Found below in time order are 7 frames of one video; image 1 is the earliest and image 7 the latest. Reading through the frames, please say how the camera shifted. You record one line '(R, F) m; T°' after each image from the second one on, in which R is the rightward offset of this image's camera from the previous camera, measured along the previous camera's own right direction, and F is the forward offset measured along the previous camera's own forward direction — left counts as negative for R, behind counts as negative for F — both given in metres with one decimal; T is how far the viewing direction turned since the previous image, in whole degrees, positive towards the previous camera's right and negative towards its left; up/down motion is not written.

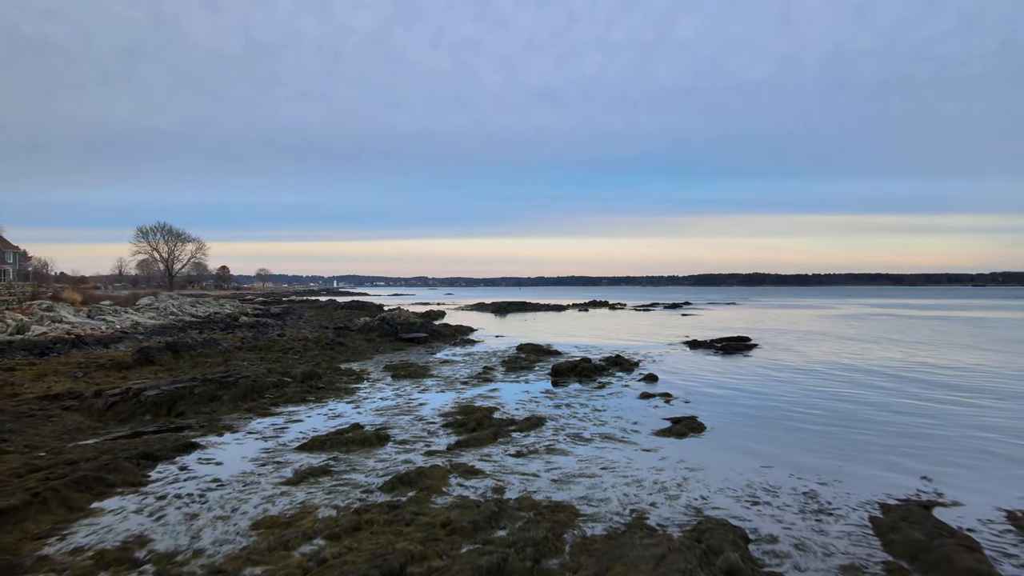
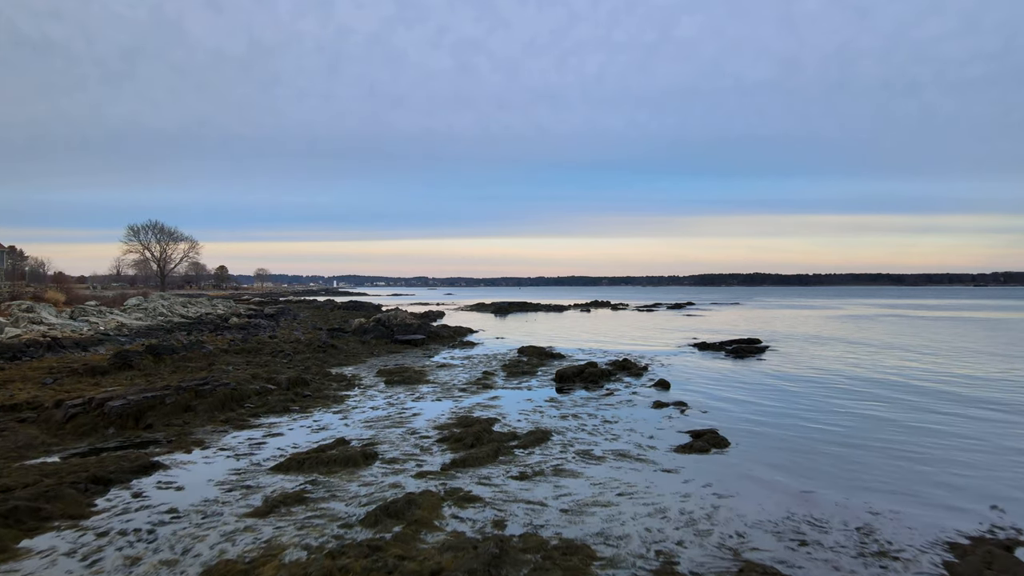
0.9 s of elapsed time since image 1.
(0.0, +1.0) m; 0°
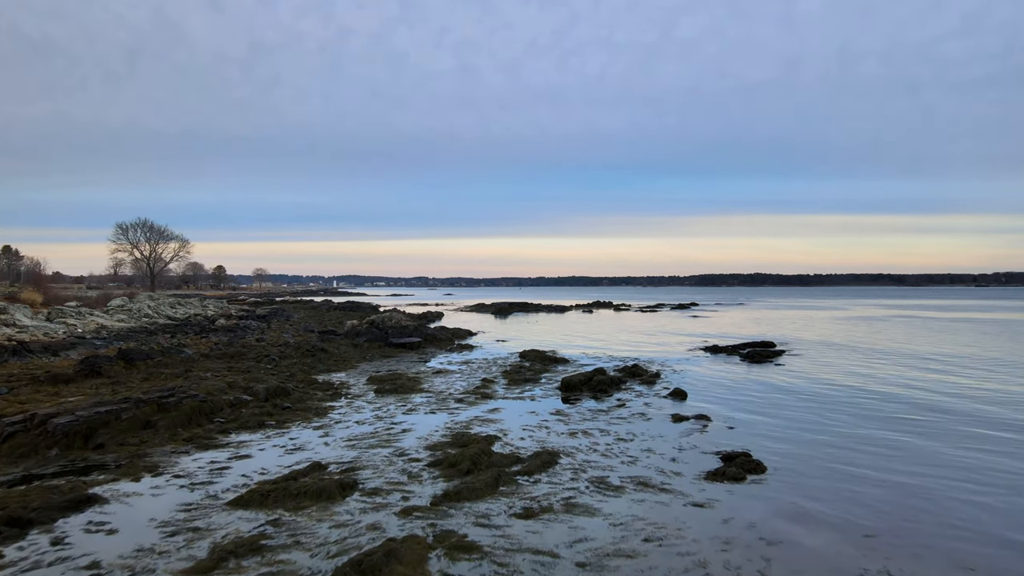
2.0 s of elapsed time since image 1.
(0.0, +1.2) m; 0°
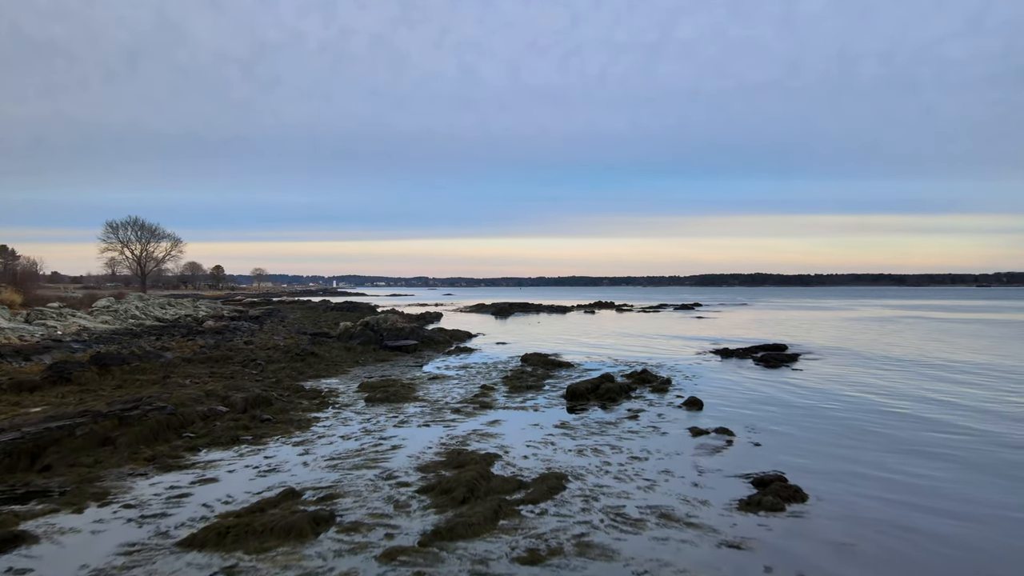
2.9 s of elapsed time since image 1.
(0.0, +1.0) m; 0°
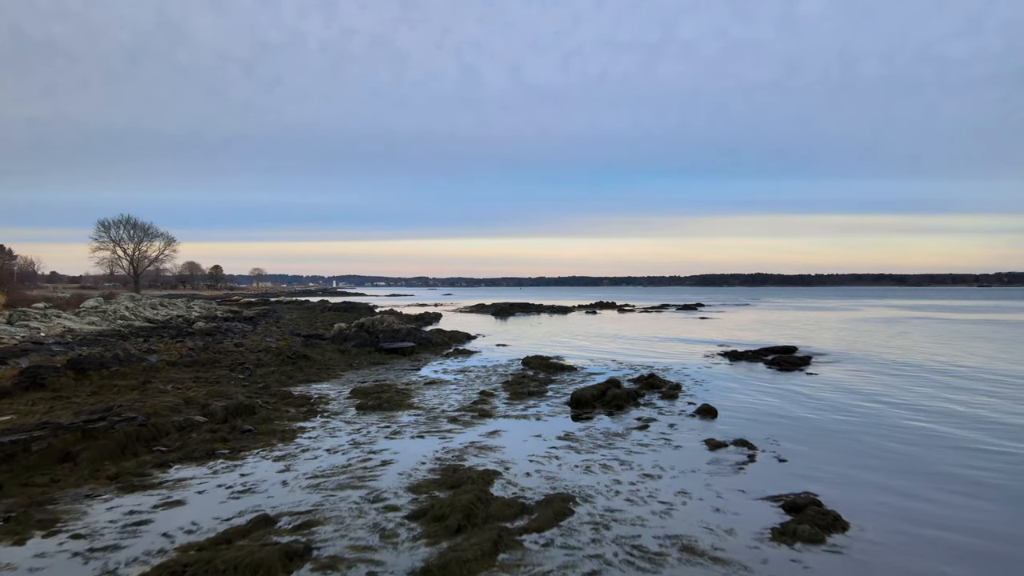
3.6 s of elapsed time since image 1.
(0.0, +0.8) m; 0°
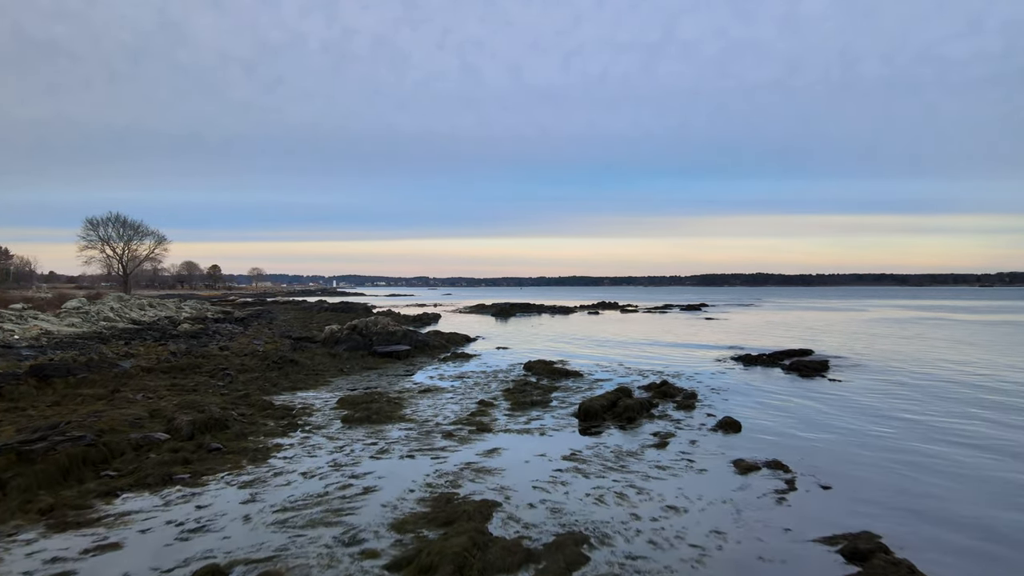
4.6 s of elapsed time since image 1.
(0.0, +1.1) m; 0°
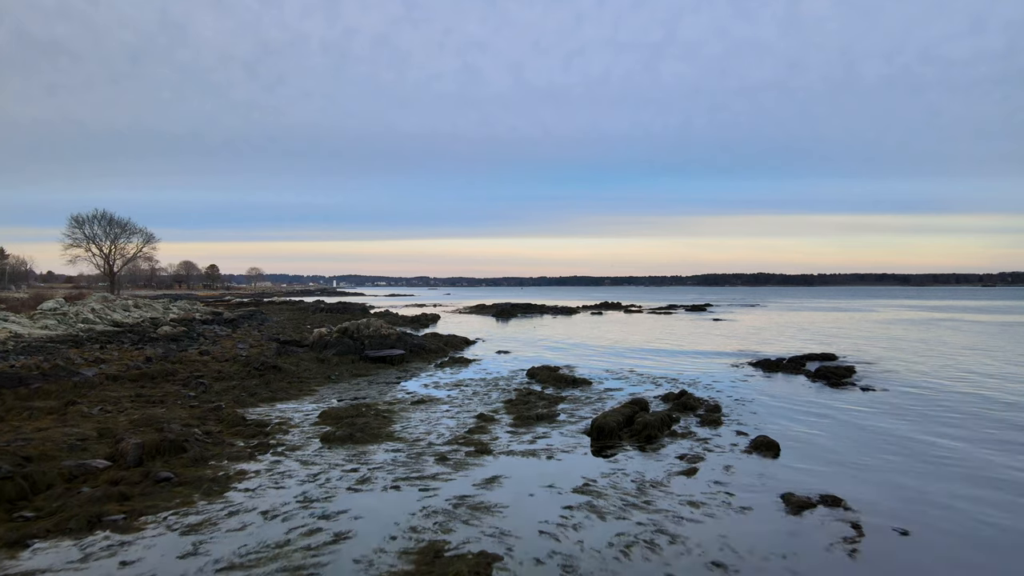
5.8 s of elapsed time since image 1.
(0.0, +1.3) m; 0°
